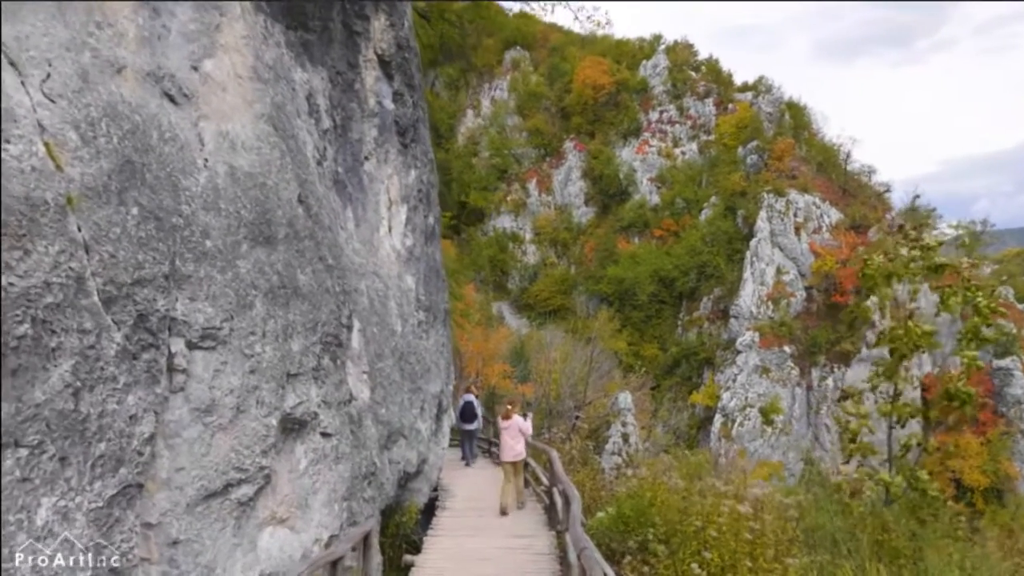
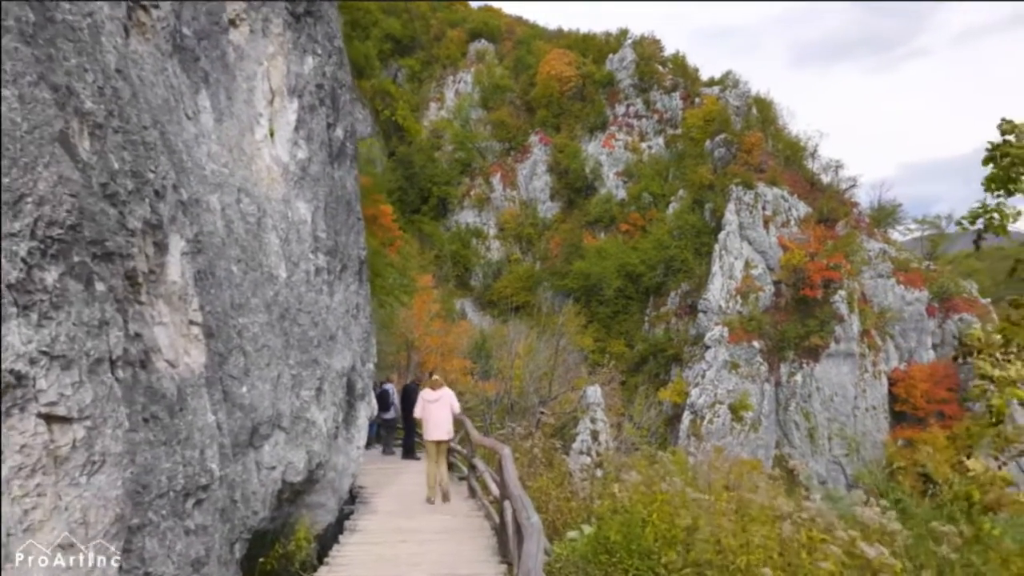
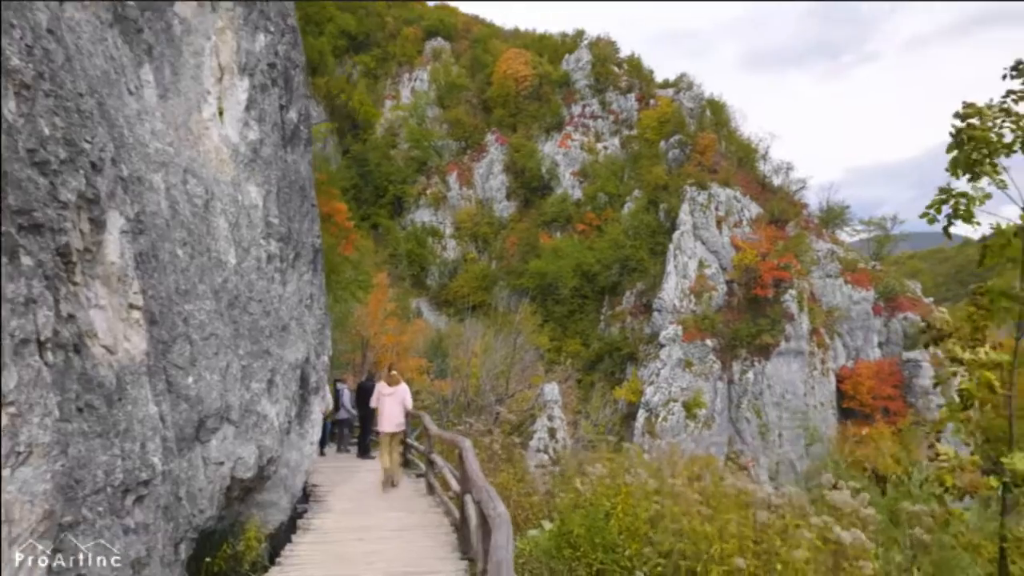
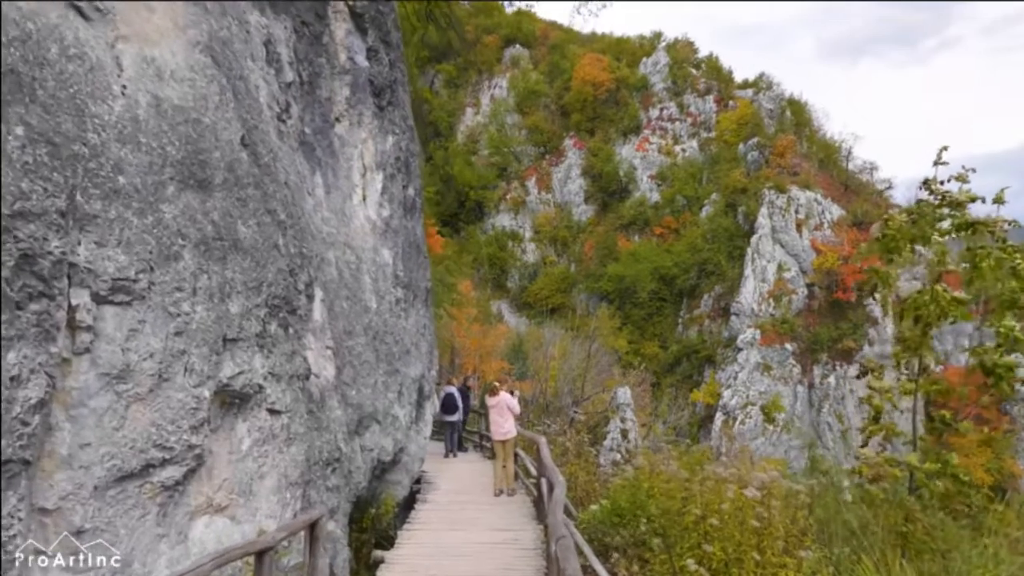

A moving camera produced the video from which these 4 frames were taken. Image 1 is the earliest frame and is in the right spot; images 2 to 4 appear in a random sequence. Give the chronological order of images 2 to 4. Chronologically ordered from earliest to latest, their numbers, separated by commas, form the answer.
4, 2, 3
